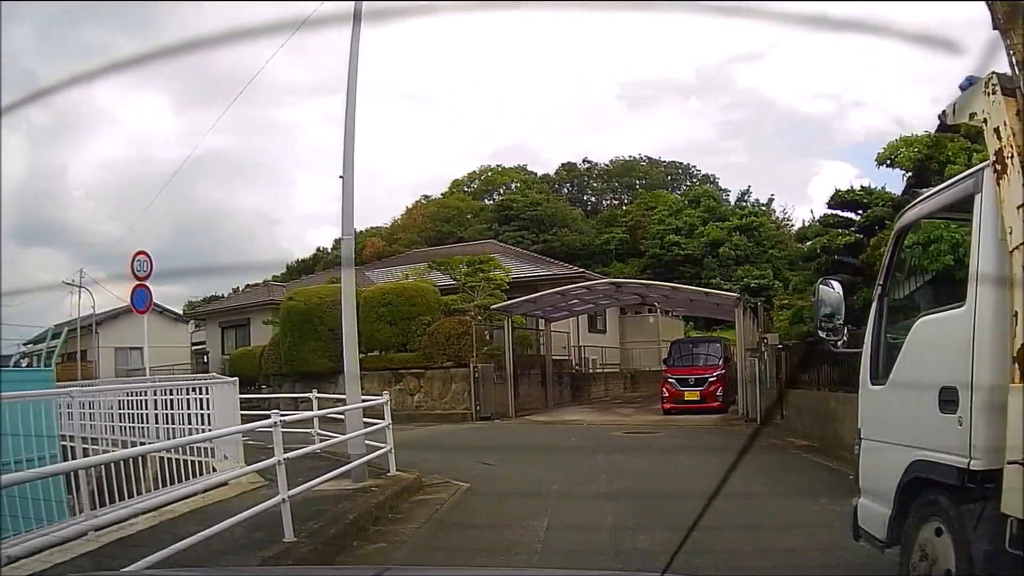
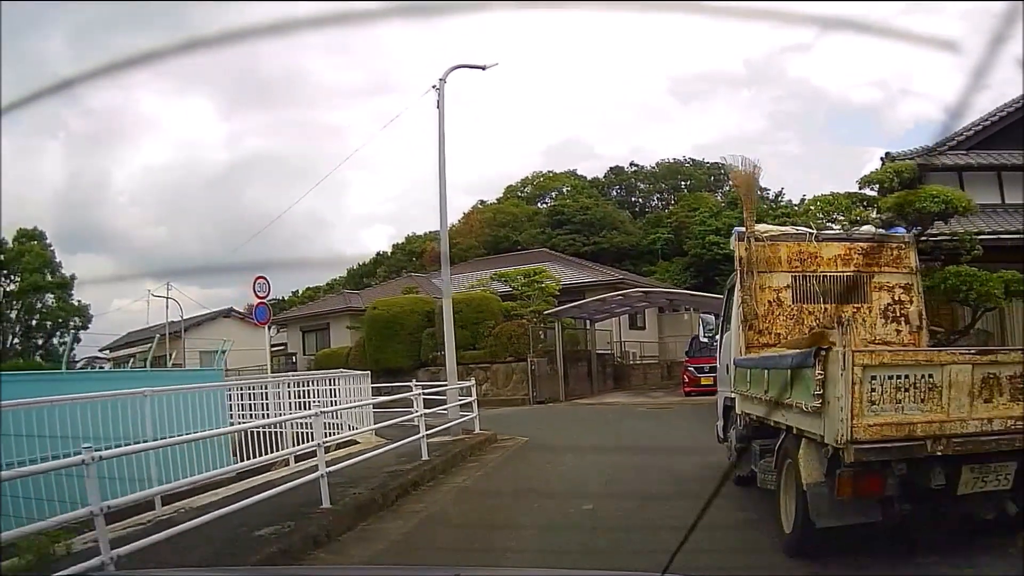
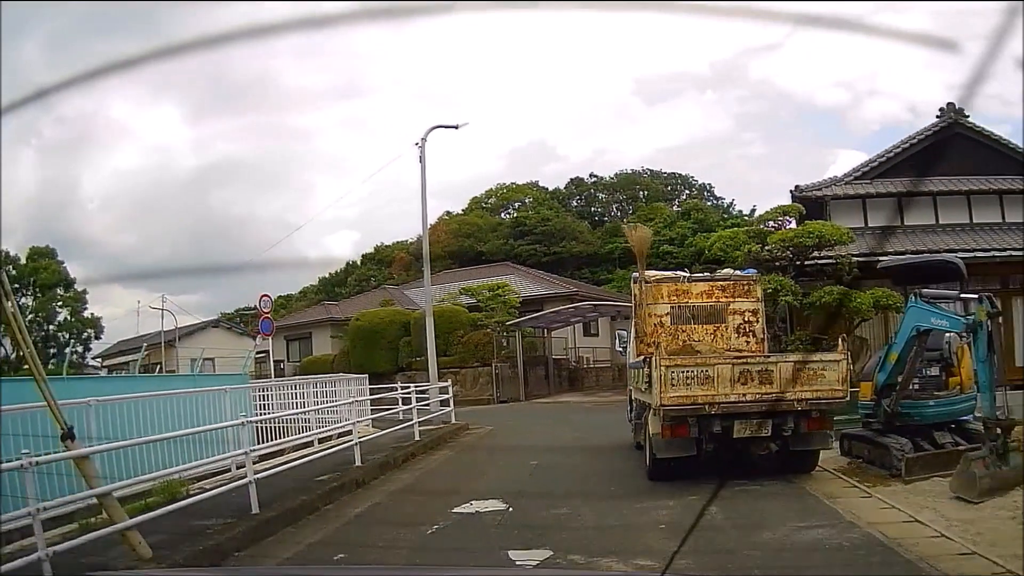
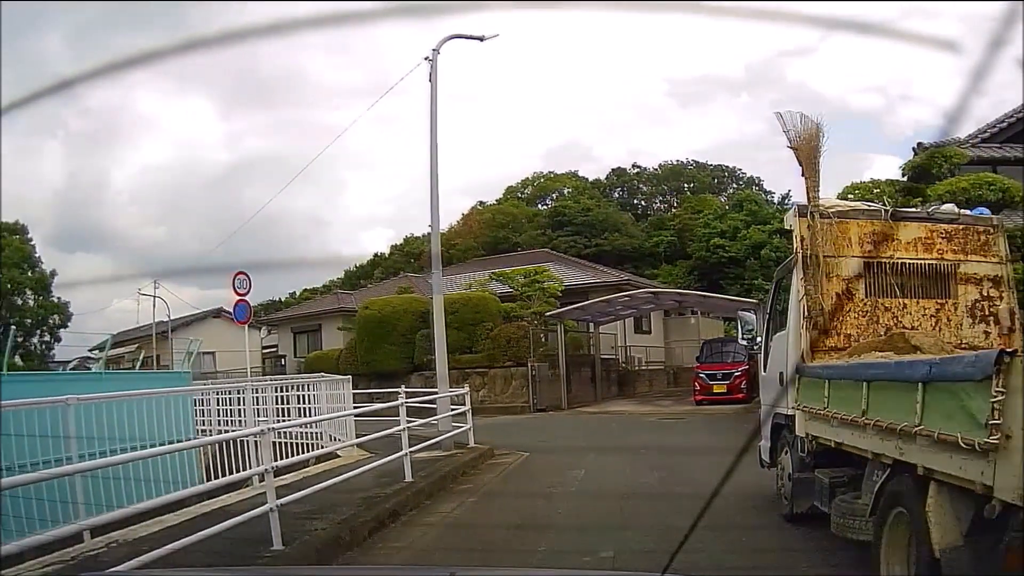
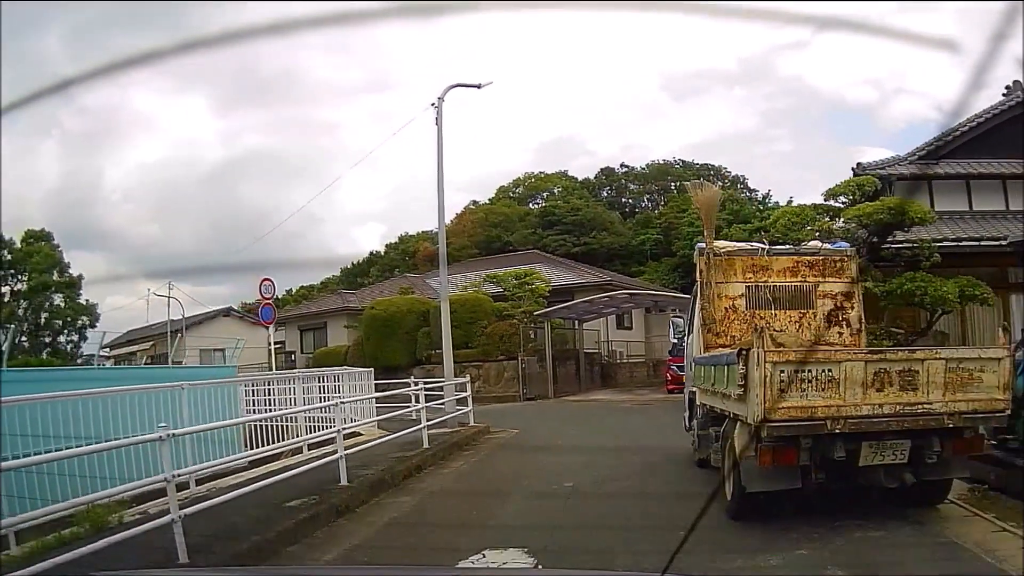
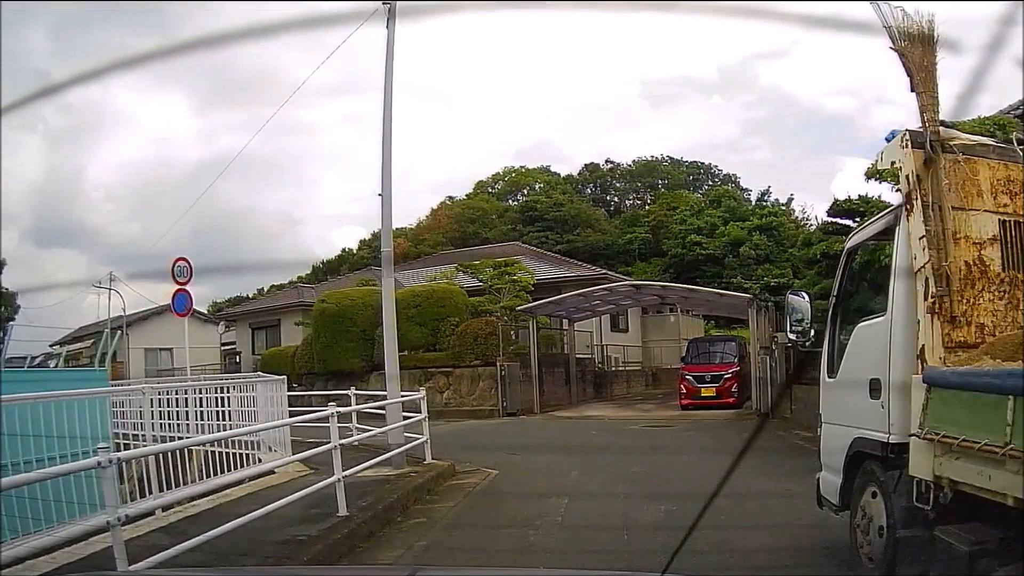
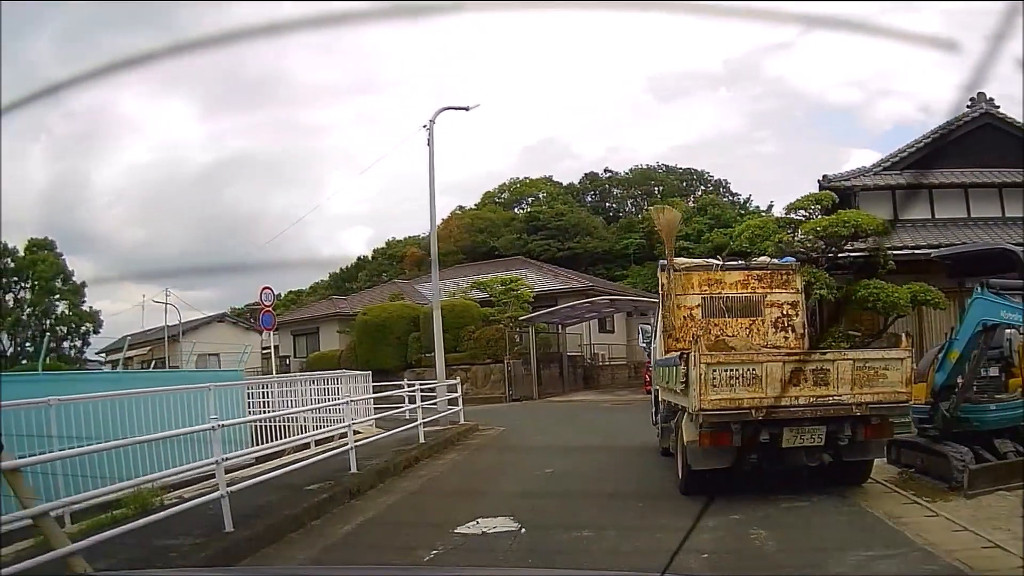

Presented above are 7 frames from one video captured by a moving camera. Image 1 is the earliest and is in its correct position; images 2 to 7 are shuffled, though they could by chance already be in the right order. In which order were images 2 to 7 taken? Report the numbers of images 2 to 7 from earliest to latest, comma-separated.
6, 4, 2, 5, 7, 3
